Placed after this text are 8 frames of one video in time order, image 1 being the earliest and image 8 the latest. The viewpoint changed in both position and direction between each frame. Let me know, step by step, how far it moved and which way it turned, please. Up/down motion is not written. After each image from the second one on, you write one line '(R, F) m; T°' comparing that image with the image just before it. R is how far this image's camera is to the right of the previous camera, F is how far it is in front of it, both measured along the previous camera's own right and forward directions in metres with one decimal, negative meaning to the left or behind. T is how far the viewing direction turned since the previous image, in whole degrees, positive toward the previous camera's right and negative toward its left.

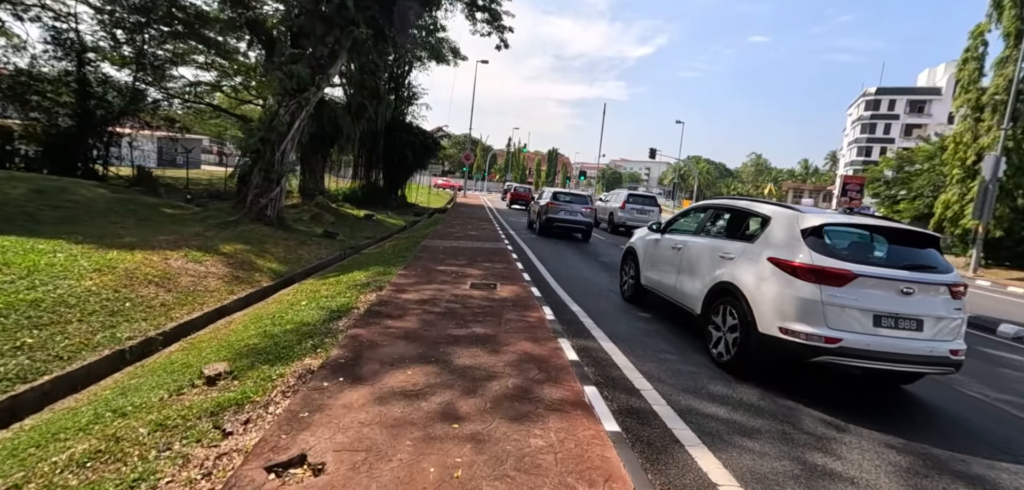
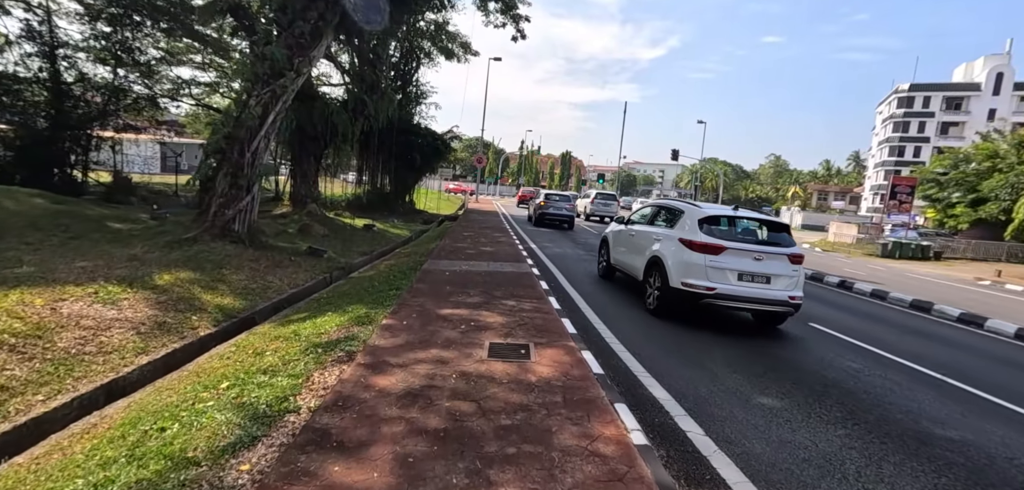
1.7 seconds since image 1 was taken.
(-0.3, +2.6) m; -1°
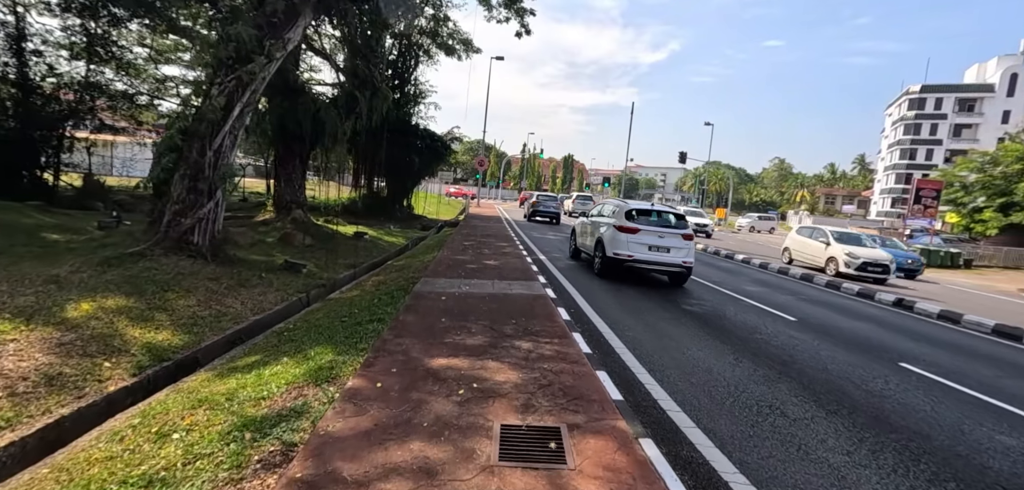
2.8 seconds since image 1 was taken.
(-0.1, +1.6) m; 0°
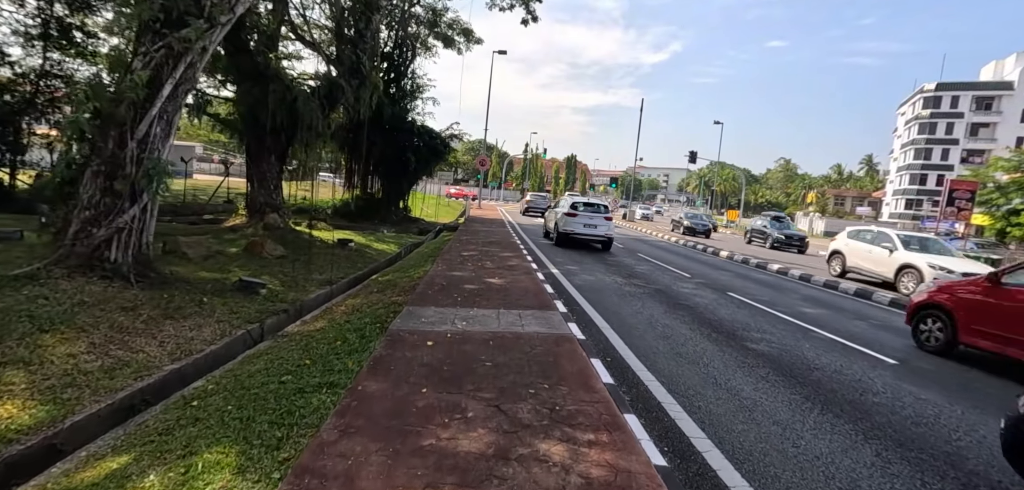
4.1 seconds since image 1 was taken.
(-0.1, +2.1) m; 0°
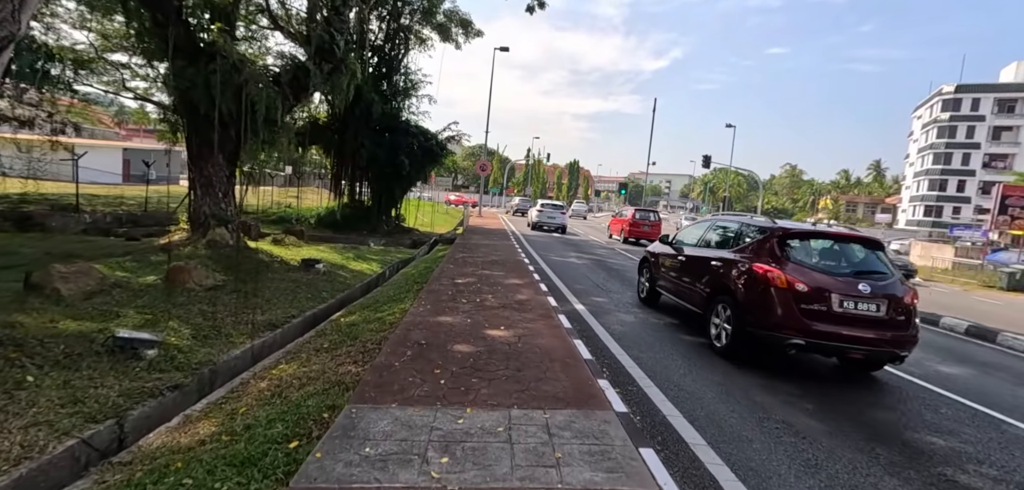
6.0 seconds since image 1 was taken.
(-0.2, +2.9) m; 0°
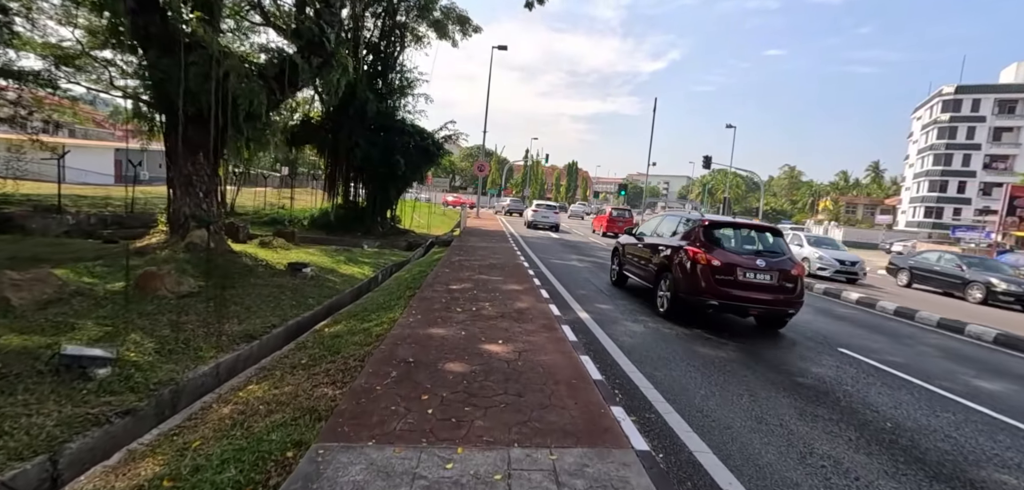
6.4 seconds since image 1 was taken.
(0.0, +0.6) m; 0°
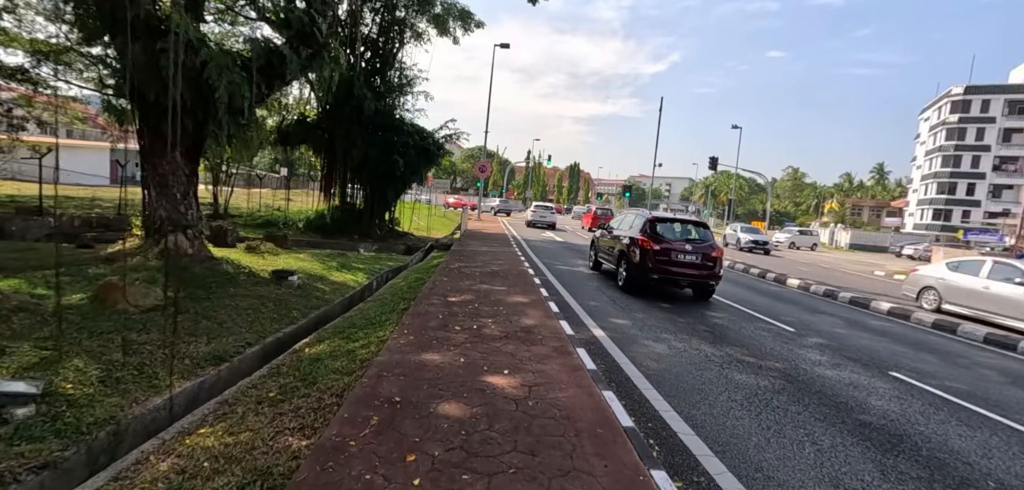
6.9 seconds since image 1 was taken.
(-0.1, +0.9) m; 0°
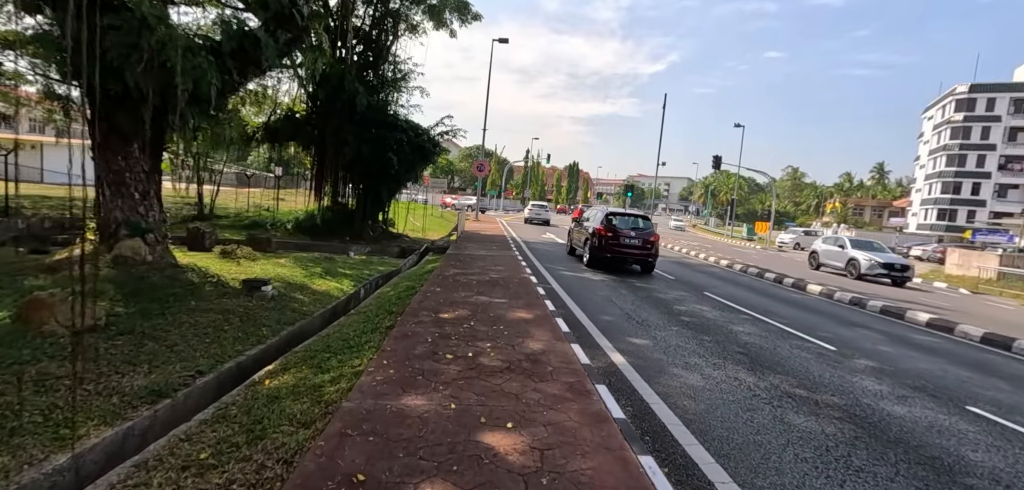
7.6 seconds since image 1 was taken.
(-0.1, +1.1) m; 0°
